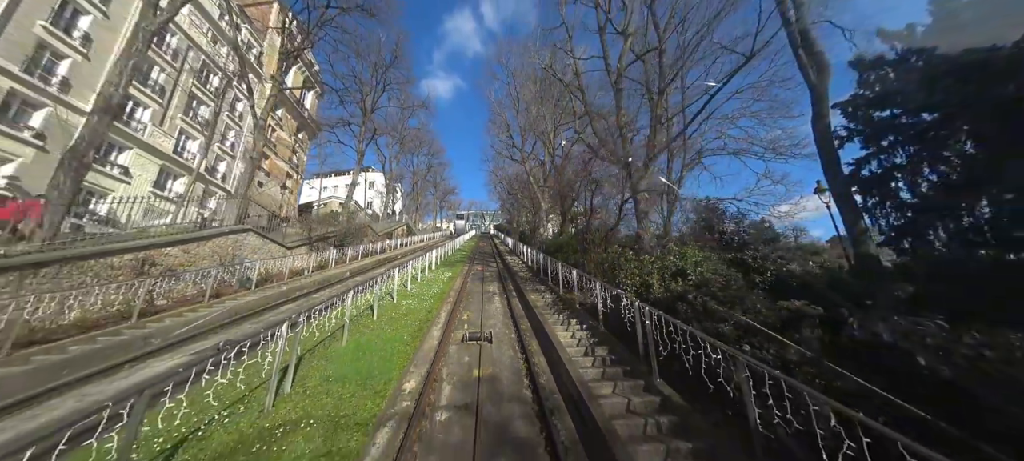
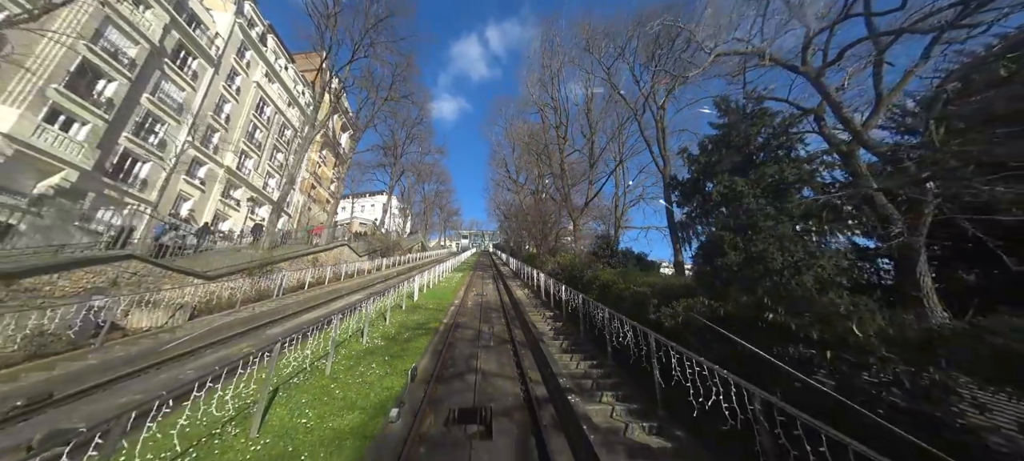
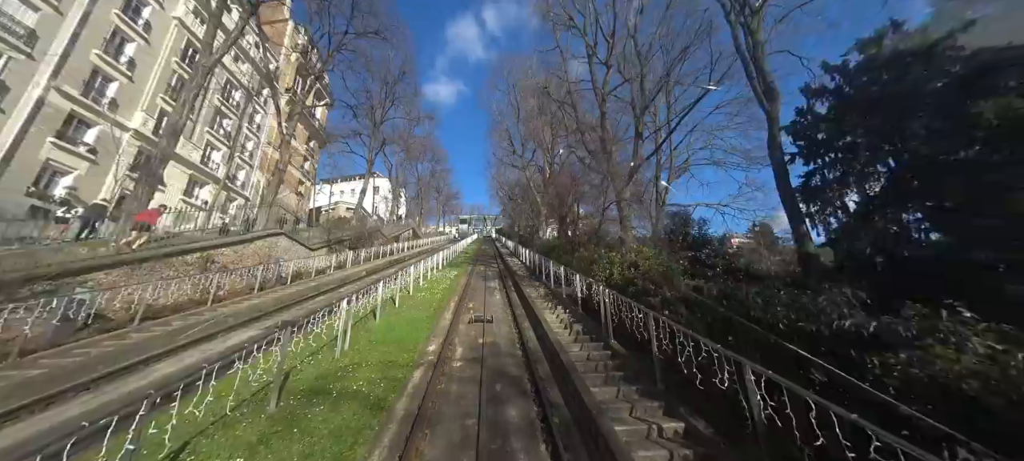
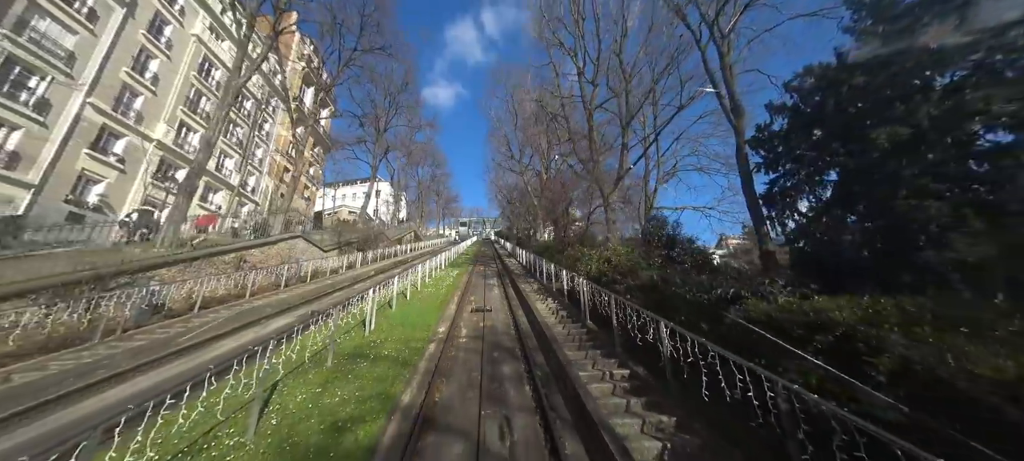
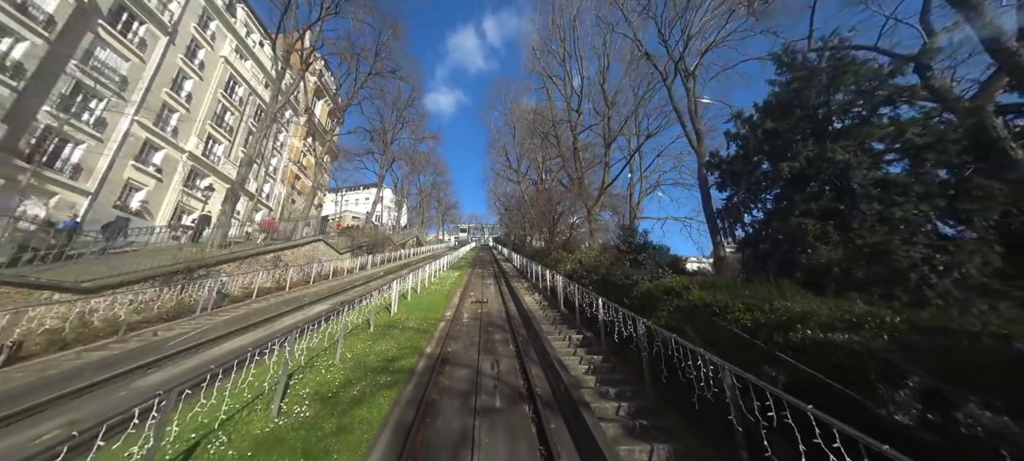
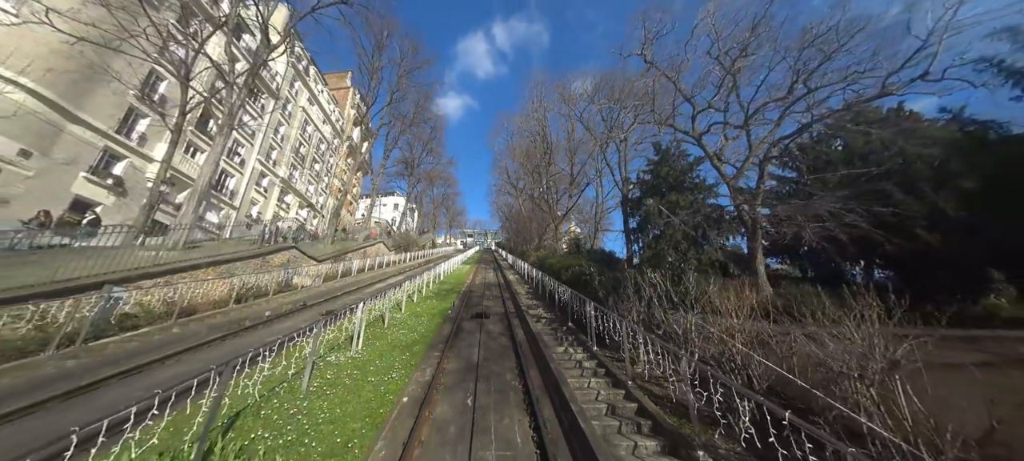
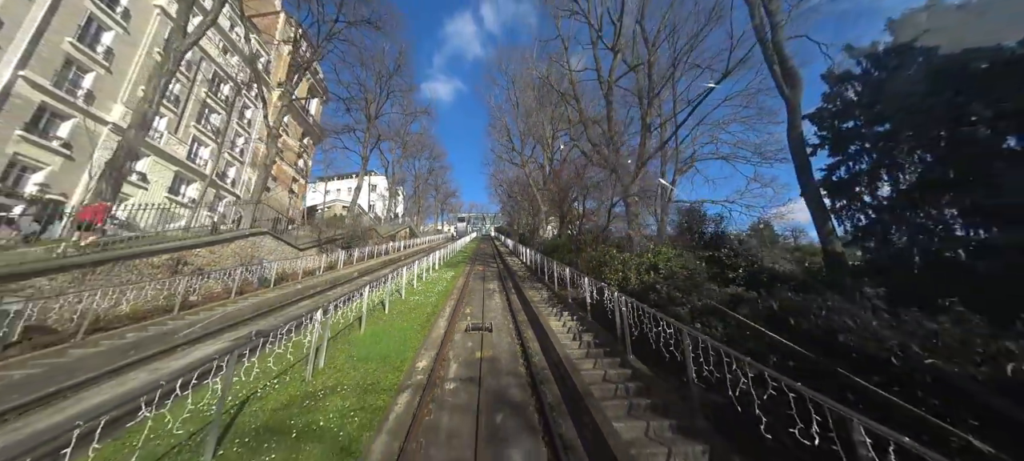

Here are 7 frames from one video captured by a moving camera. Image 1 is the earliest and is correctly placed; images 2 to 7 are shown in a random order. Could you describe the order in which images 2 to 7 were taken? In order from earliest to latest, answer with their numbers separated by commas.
7, 3, 4, 5, 2, 6
